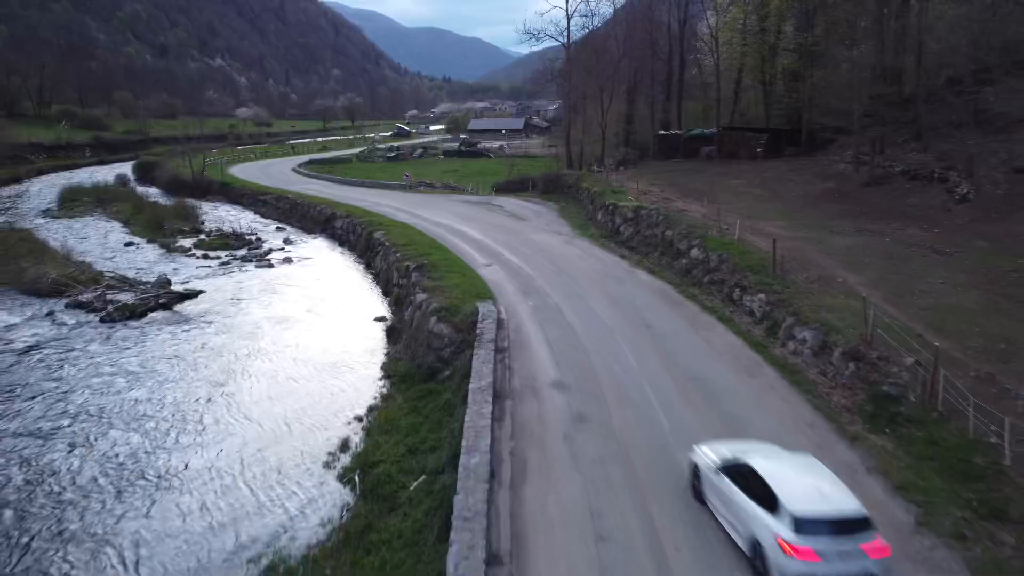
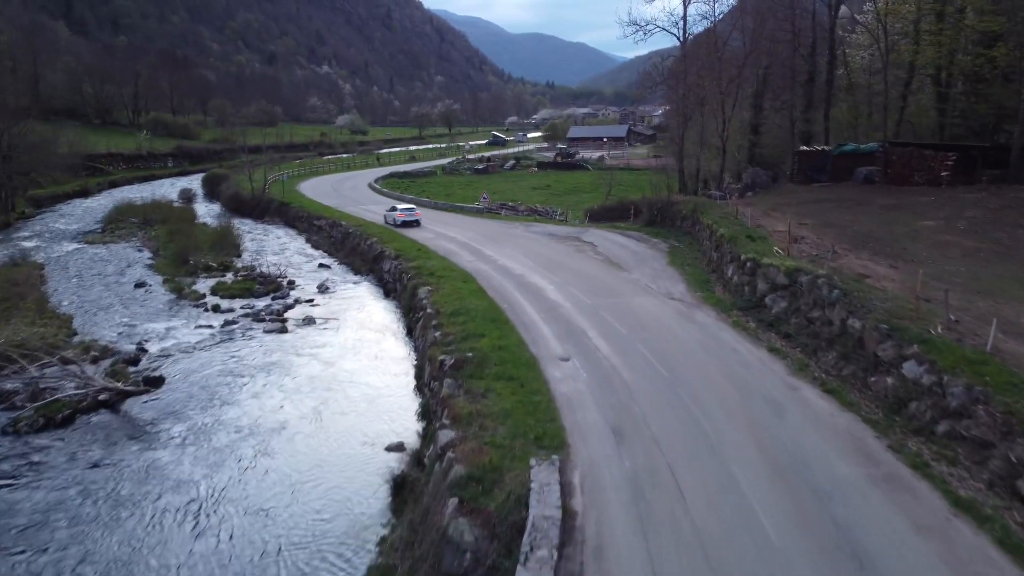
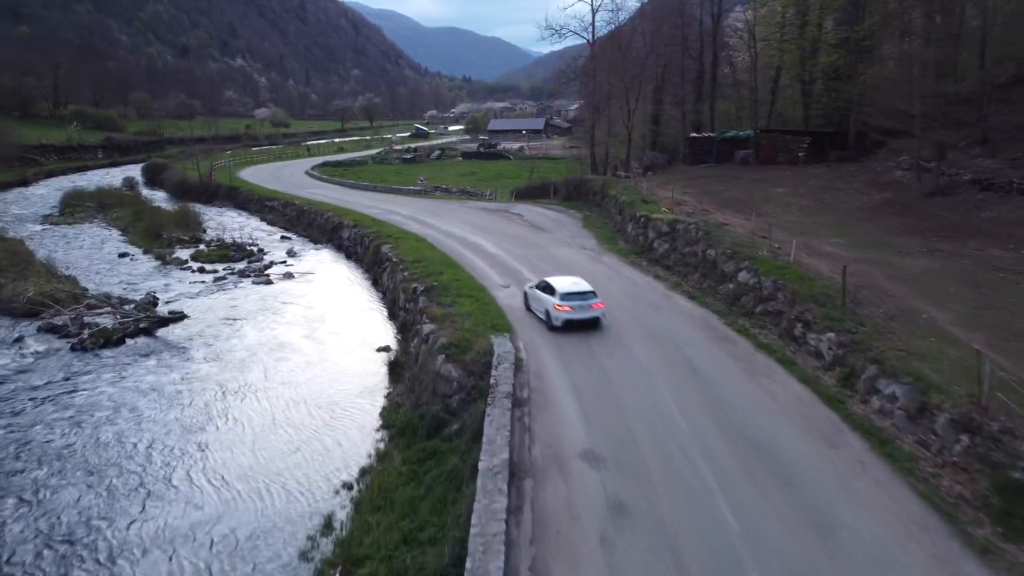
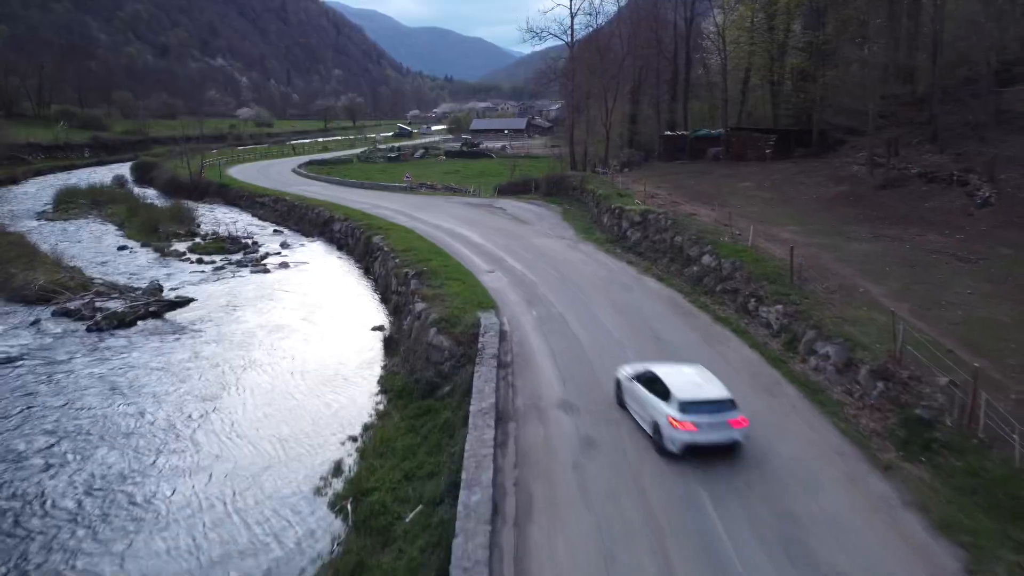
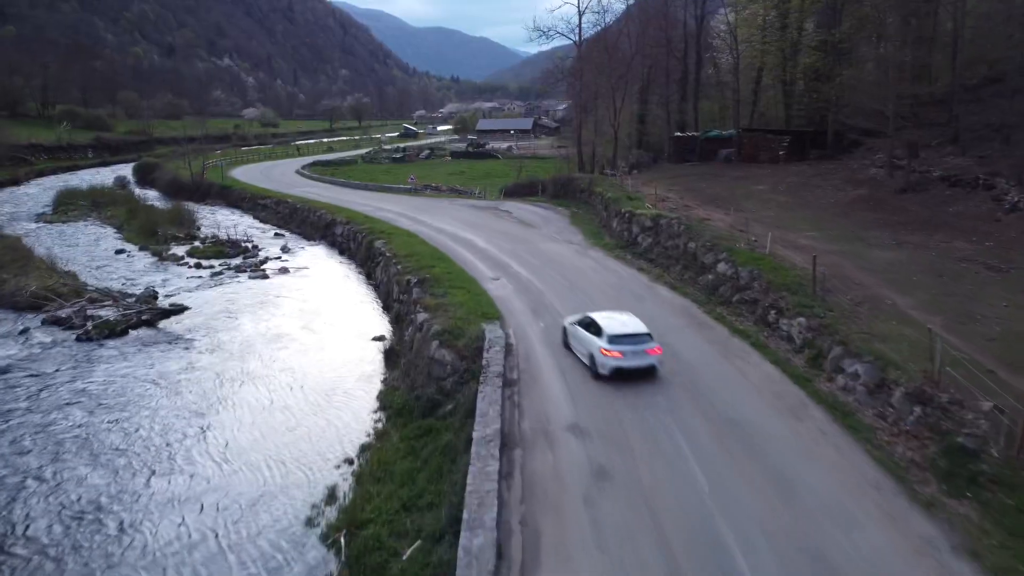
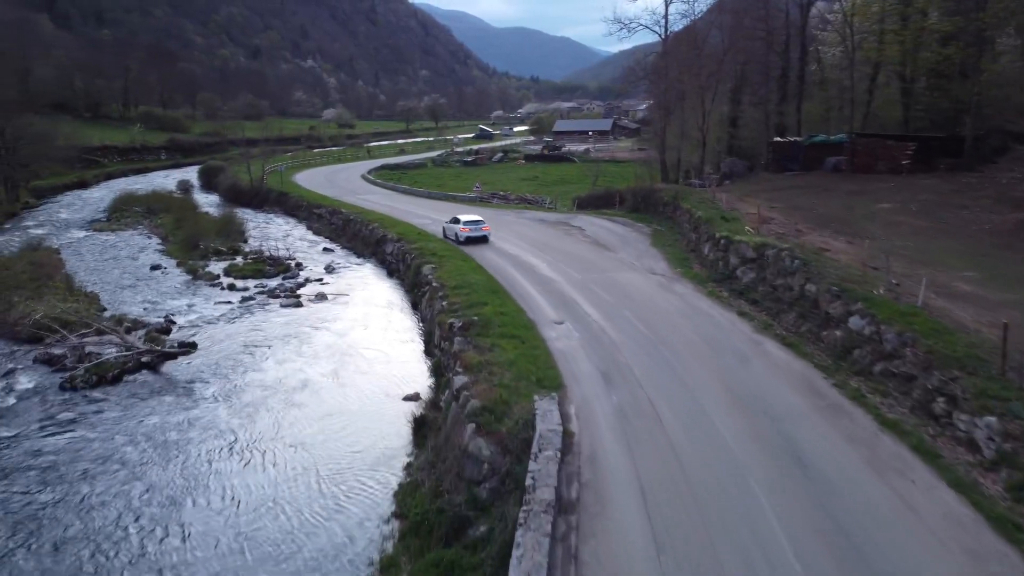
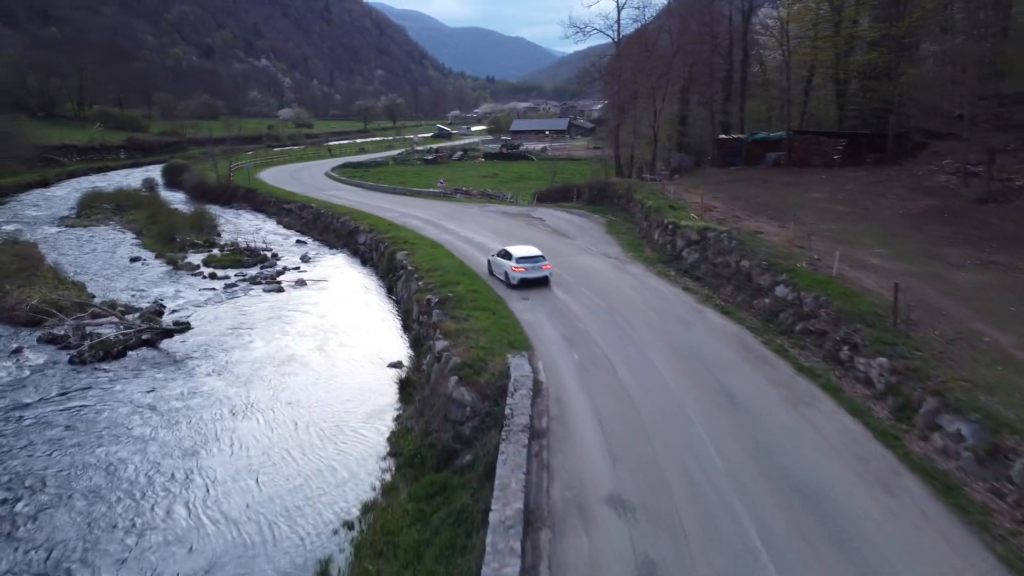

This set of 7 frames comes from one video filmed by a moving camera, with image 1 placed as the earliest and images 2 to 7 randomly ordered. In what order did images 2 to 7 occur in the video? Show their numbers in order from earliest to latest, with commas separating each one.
4, 5, 3, 7, 6, 2
